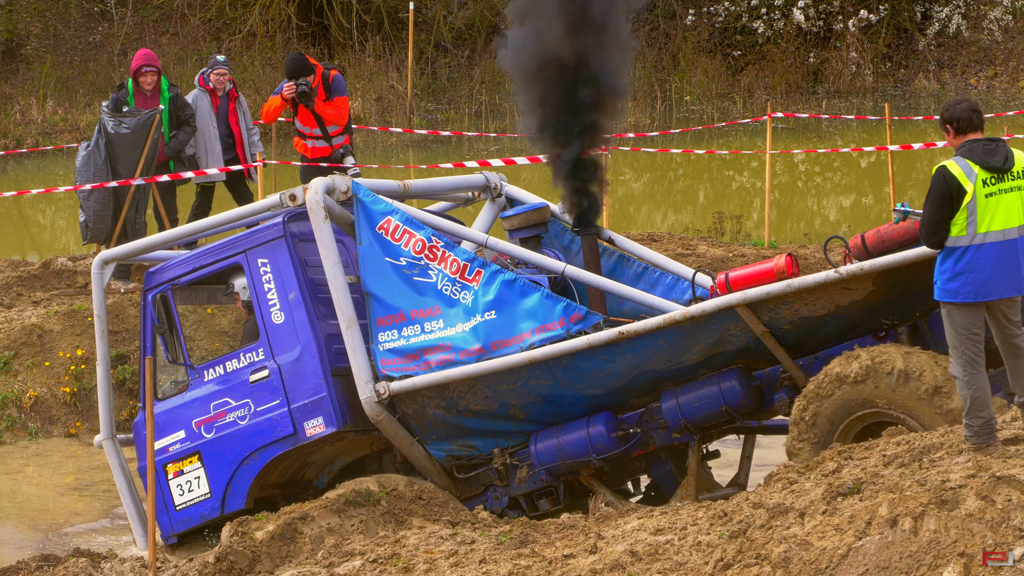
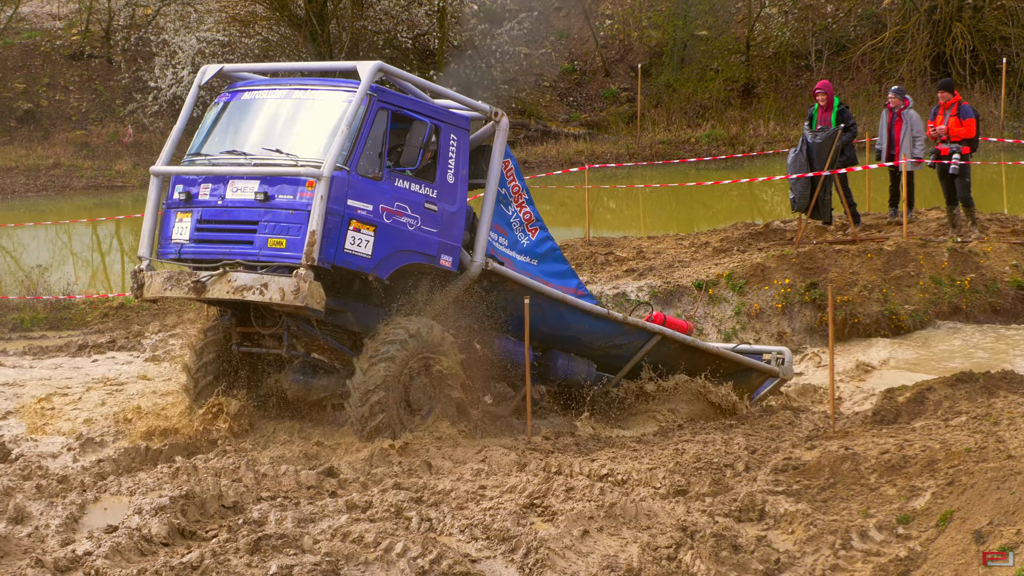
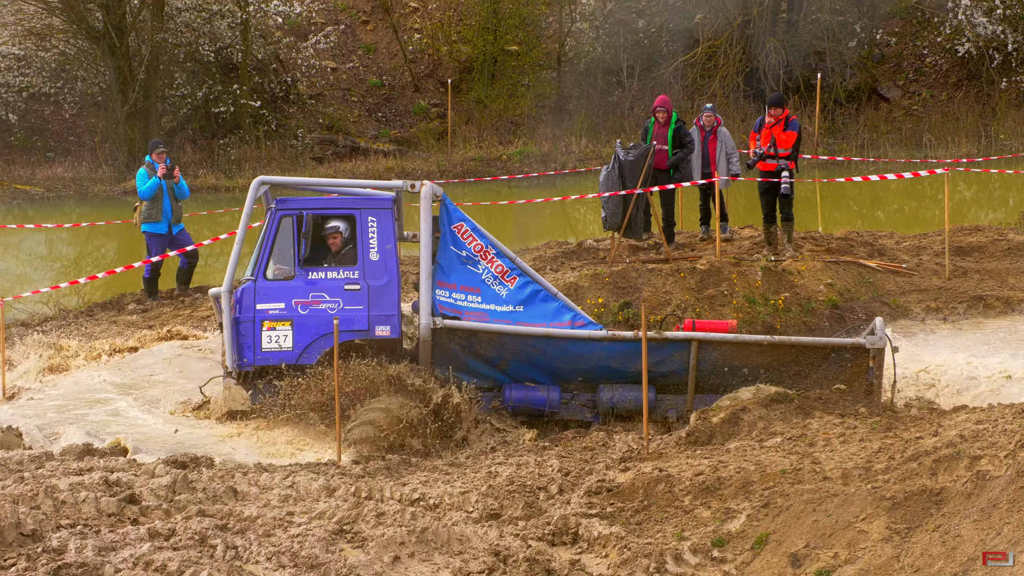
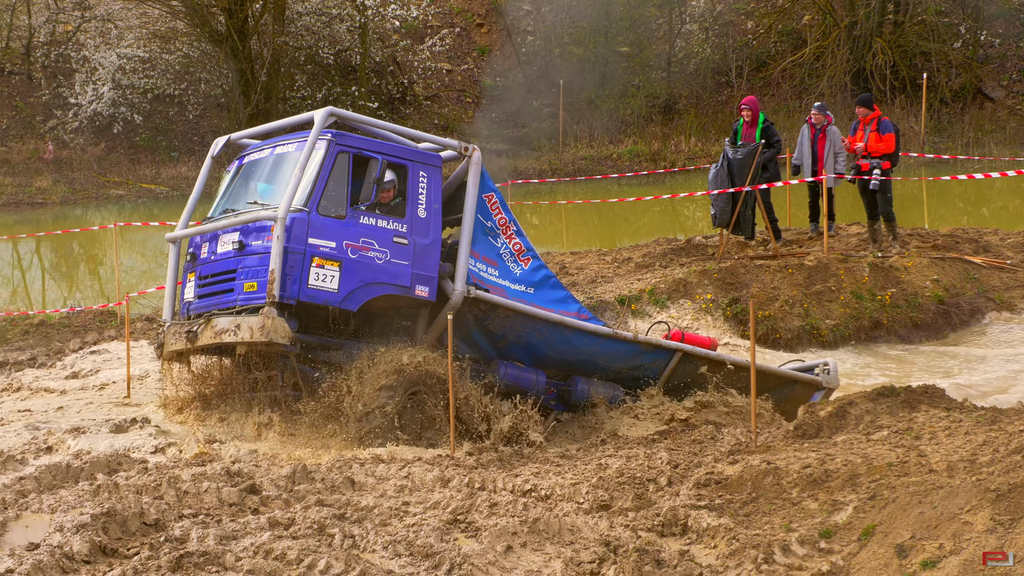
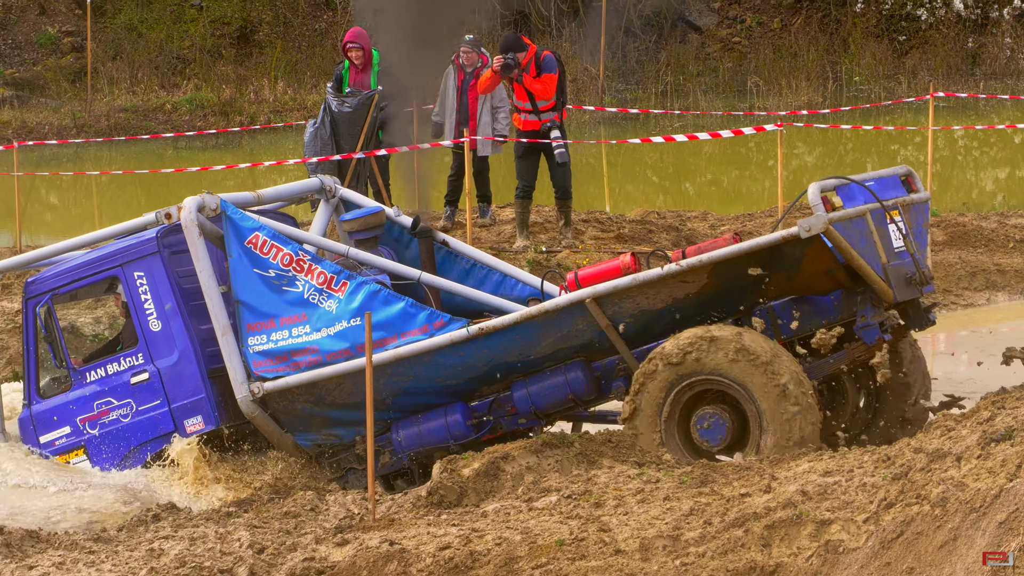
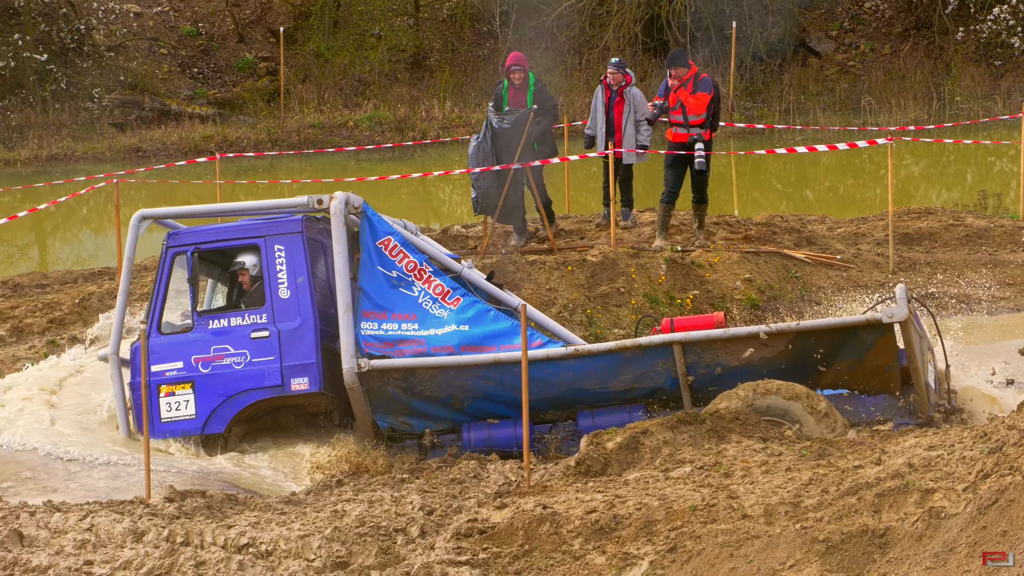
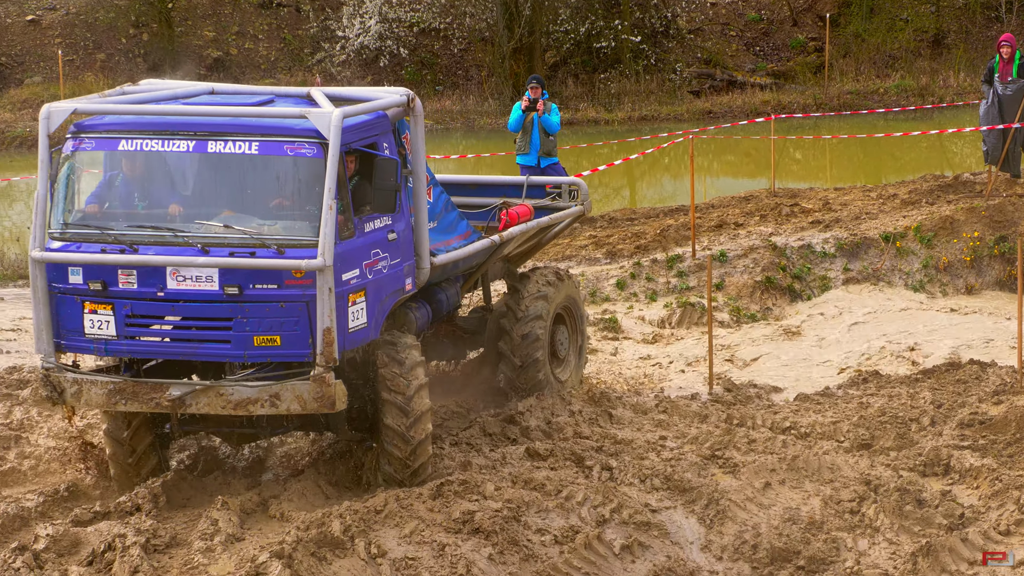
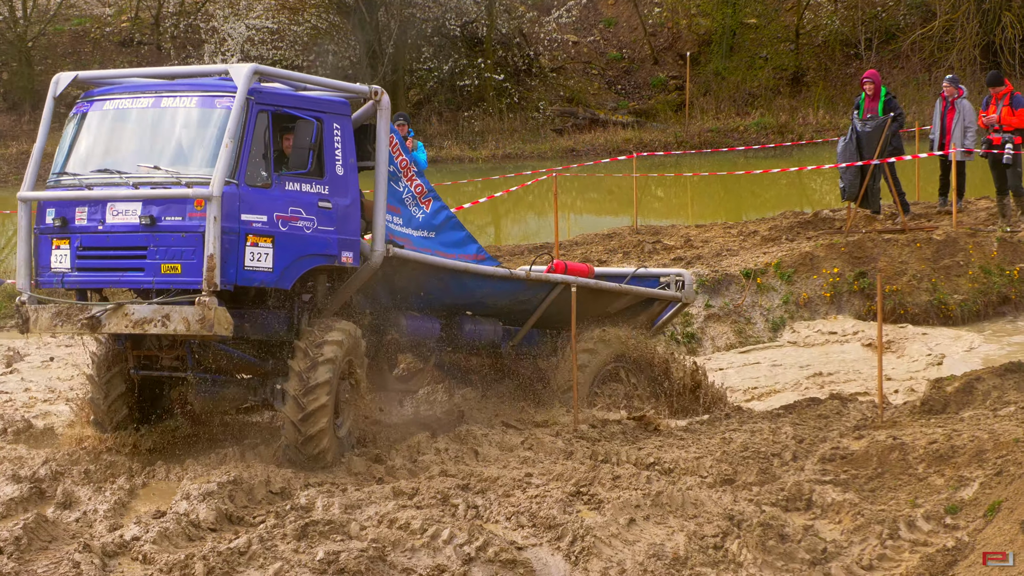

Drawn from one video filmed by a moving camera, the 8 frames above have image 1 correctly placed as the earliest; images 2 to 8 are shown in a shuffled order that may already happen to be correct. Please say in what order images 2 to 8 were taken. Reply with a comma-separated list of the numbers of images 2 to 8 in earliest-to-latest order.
5, 6, 3, 4, 2, 8, 7
